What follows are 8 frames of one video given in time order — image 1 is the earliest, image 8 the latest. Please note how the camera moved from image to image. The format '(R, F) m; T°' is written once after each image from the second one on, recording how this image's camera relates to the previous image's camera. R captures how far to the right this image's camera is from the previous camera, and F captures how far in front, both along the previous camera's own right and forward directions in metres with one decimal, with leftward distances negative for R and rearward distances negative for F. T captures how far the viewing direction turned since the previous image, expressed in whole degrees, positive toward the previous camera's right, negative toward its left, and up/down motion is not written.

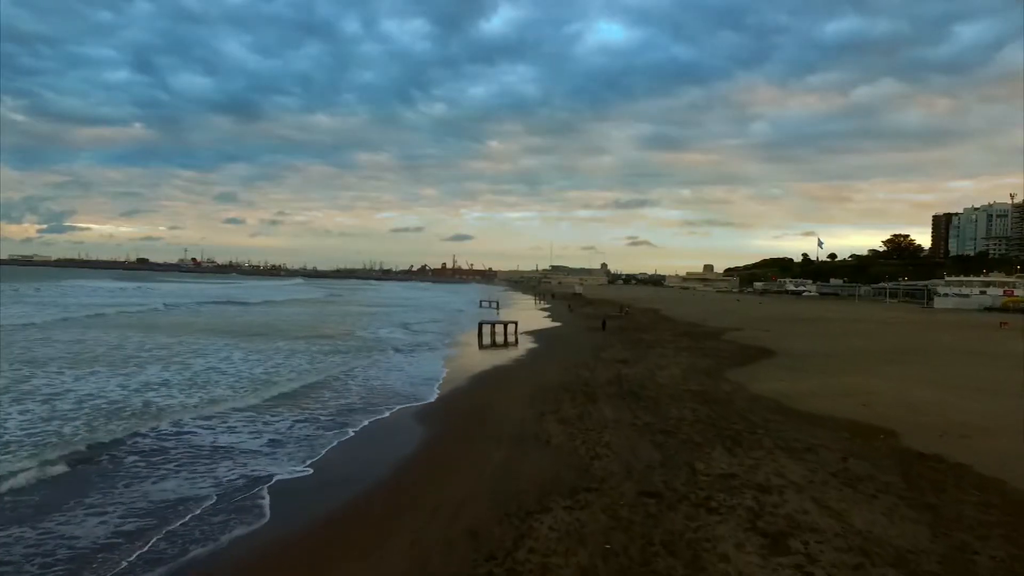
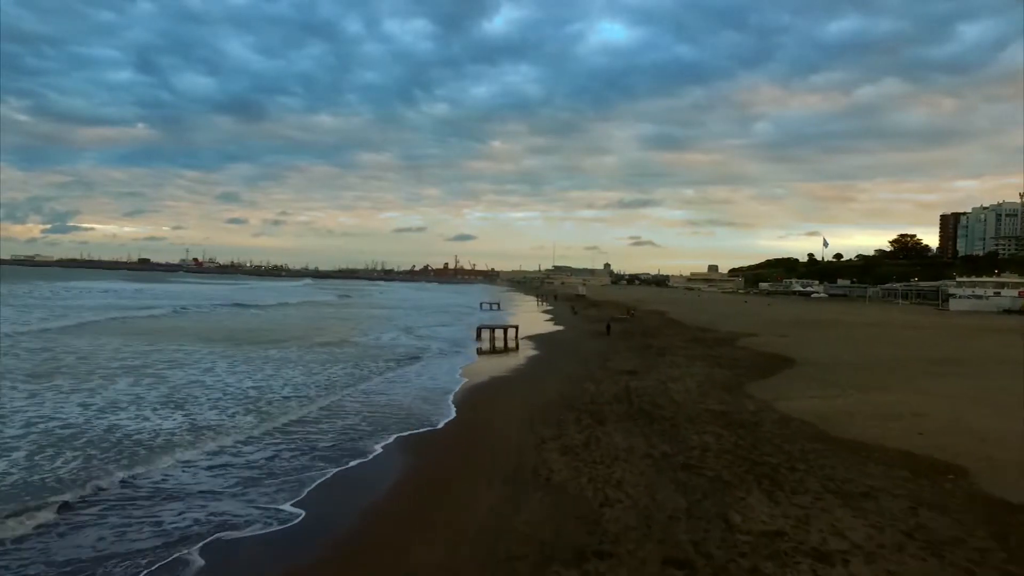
(+0.1, +1.3) m; 0°
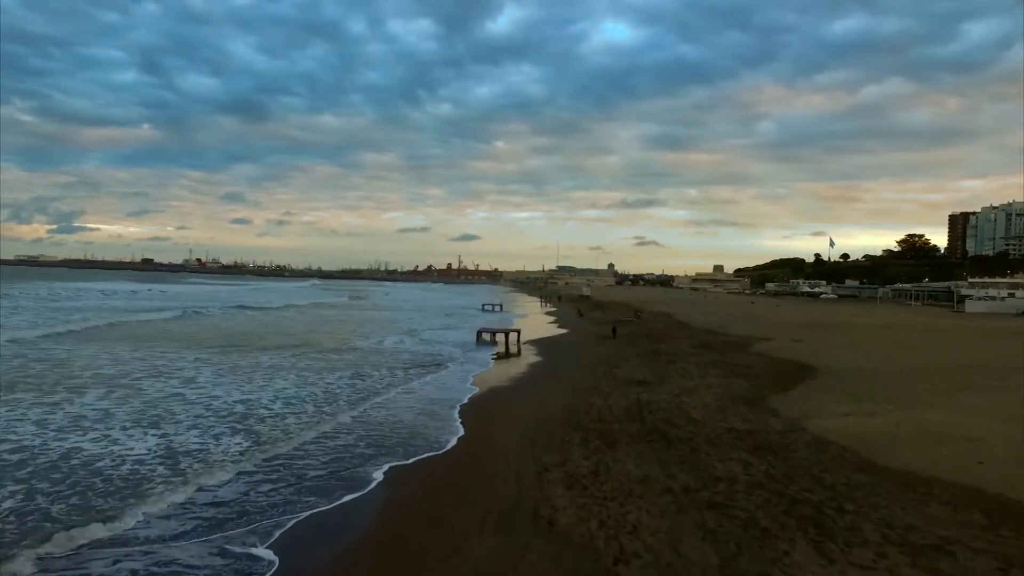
(+0.1, +1.1) m; 0°
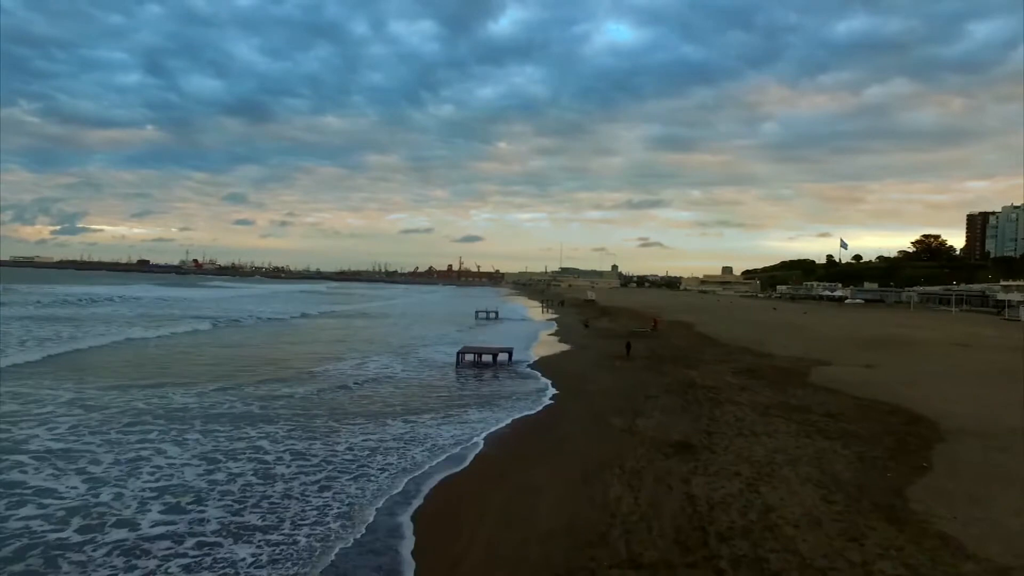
(+0.3, +4.5) m; 0°
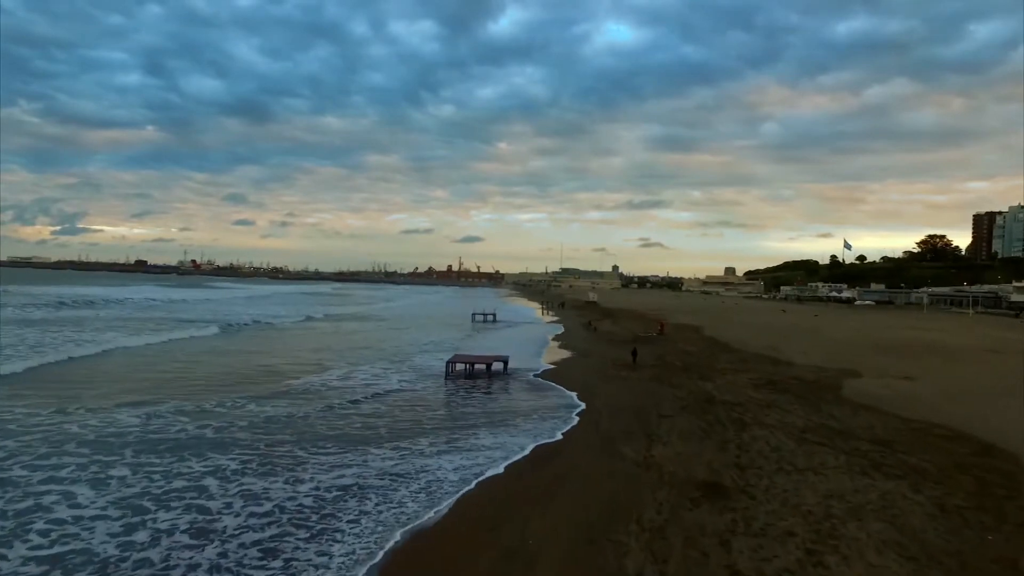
(+0.1, +1.6) m; 0°
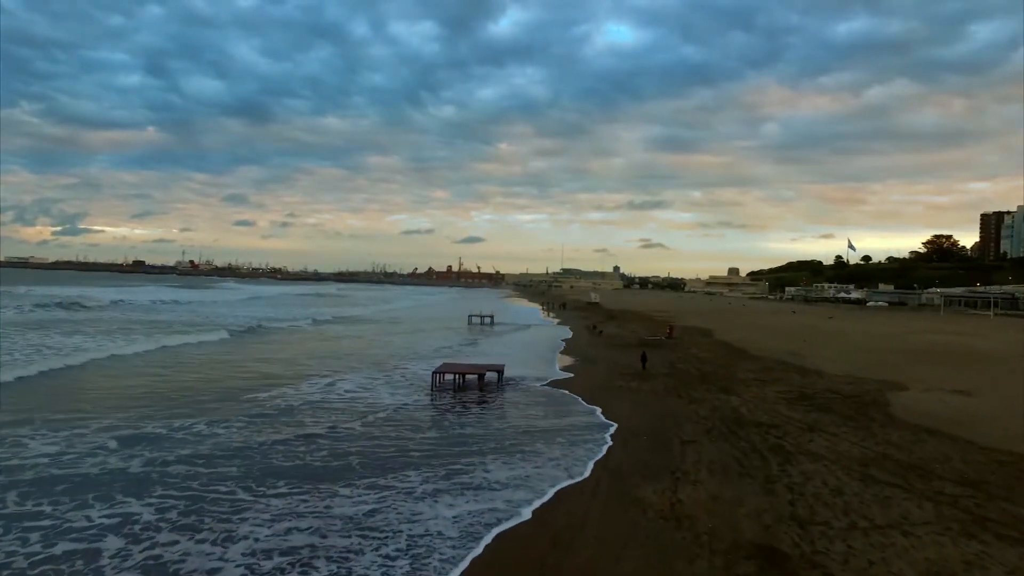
(+0.1, +1.9) m; 0°
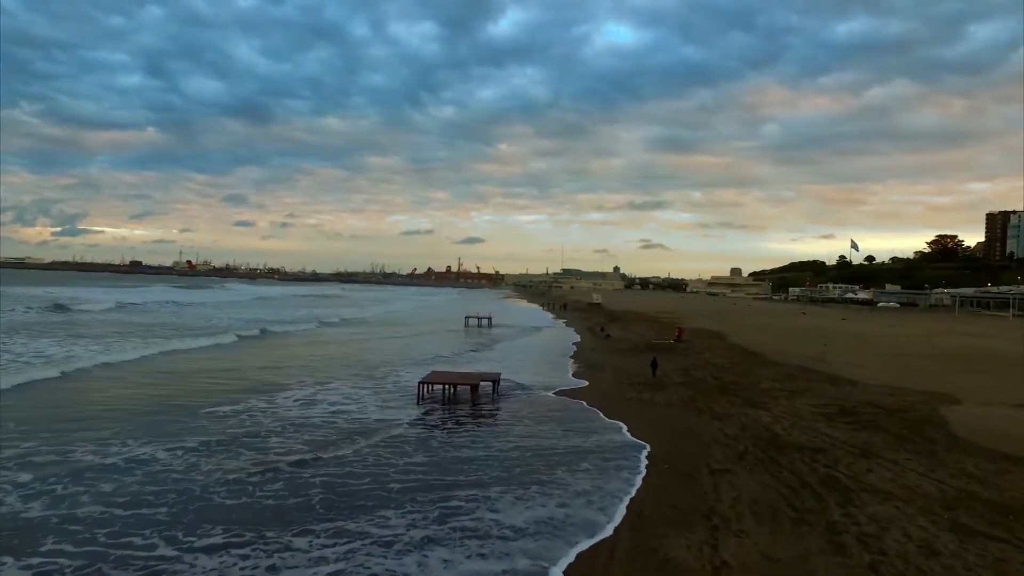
(+0.1, +1.7) m; 0°
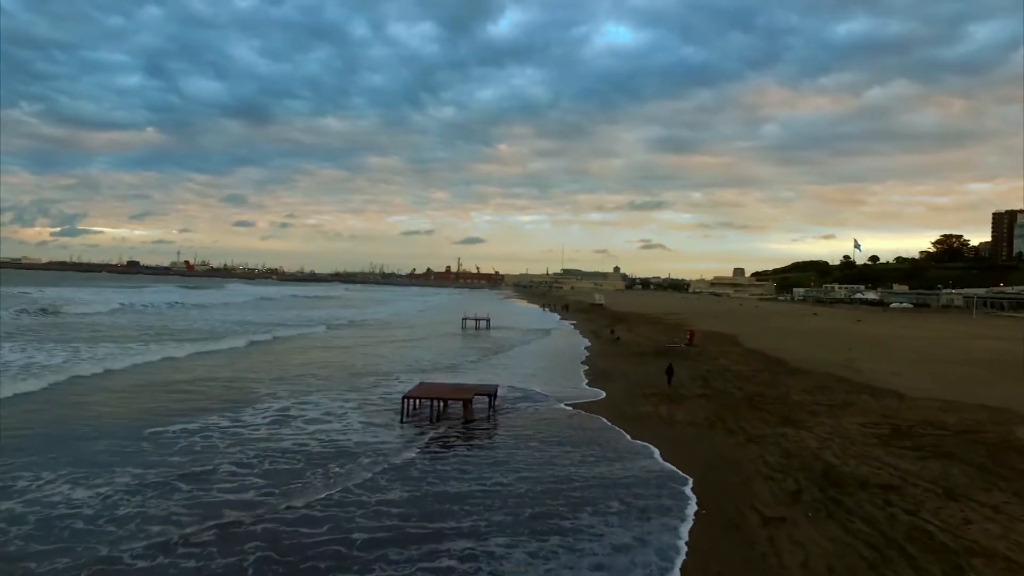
(0.0, +1.7) m; 0°
